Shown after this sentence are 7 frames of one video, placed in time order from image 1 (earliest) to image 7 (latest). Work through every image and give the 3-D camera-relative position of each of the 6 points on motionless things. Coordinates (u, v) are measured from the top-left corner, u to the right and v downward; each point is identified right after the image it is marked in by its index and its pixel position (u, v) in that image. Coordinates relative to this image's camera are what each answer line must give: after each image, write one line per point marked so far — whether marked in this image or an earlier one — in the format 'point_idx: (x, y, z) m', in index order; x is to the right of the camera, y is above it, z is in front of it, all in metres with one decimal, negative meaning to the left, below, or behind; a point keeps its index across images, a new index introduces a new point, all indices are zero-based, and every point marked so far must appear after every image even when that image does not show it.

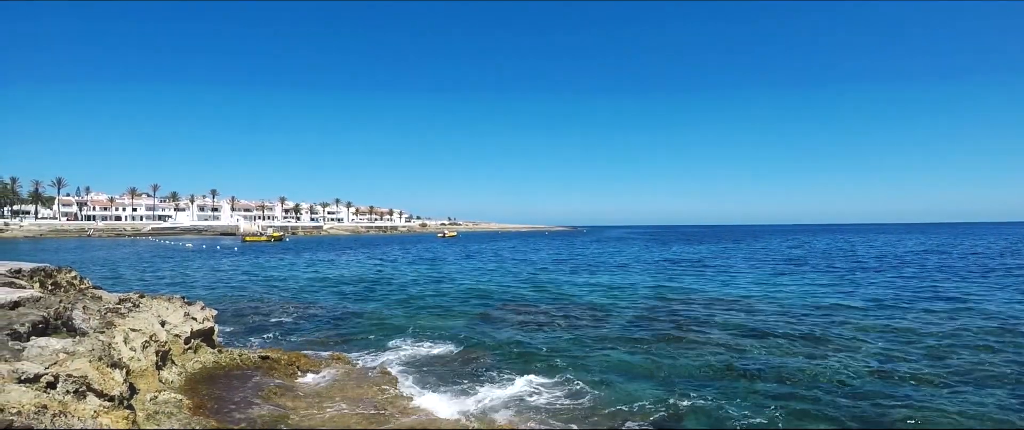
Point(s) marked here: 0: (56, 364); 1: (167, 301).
0: (-7.5, -2.5, +9.1) m
1: (-9.2, -2.3, +14.7) m
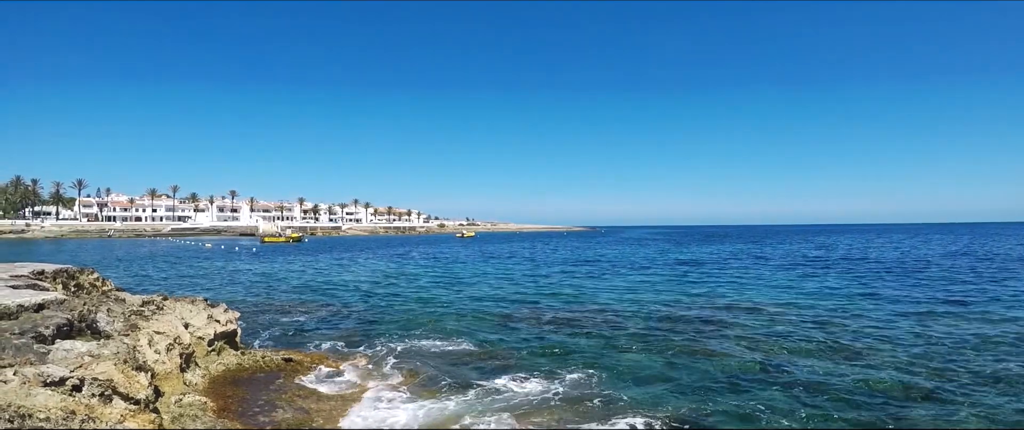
0: (-6.9, -2.5, +8.9) m
1: (-8.5, -2.3, +14.5) m
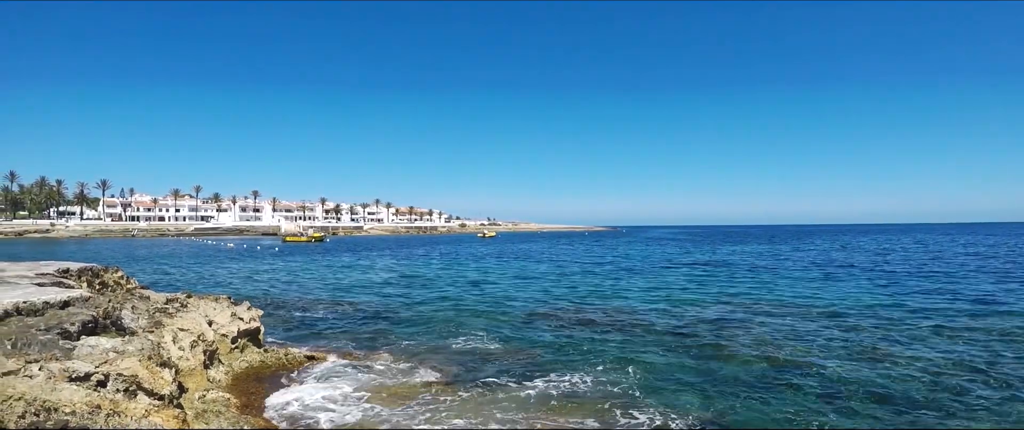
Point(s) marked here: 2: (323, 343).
0: (-6.5, -2.4, +8.9) m
1: (-7.9, -2.3, +14.5) m
2: (-5.6, -3.7, +16.0) m
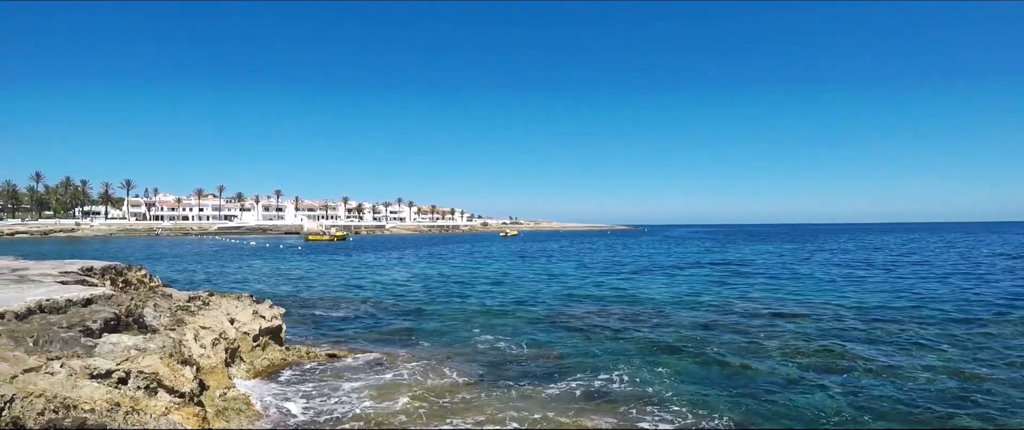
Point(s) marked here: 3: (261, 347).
0: (-6.2, -2.3, +8.8) m
1: (-7.3, -2.2, +14.5) m
2: (-5.0, -3.7, +16.0) m
3: (-5.9, -3.1, +13.0) m
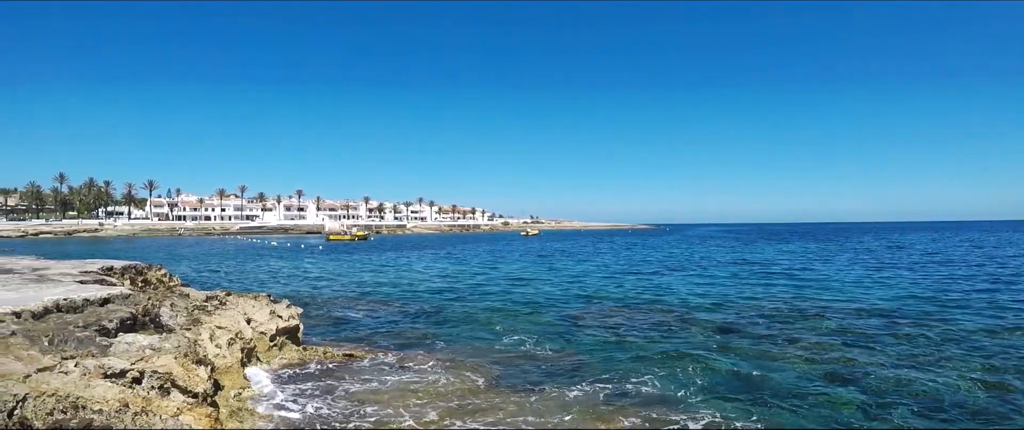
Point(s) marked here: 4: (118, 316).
0: (-6.0, -2.4, +8.9) m
1: (-6.8, -2.2, +14.6) m
2: (-4.4, -3.7, +15.9) m
3: (-5.5, -3.1, +13.0) m
4: (-6.9, -1.8, +9.6) m
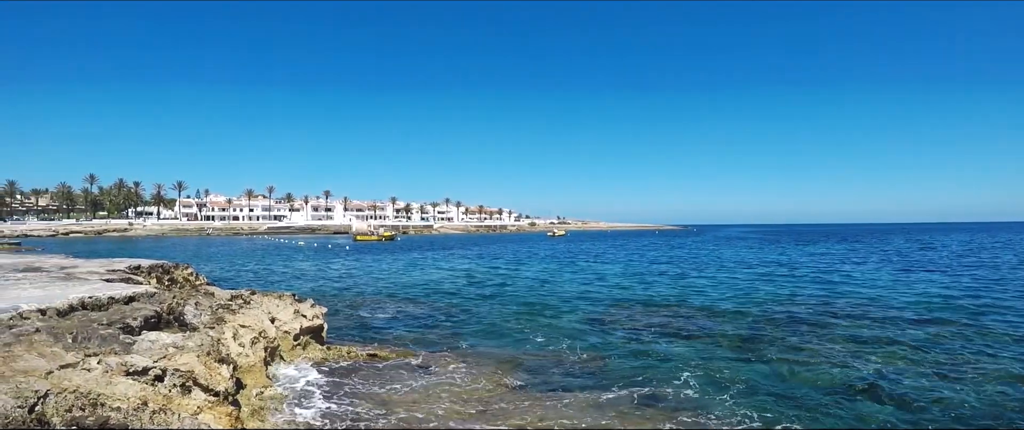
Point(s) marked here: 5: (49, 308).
0: (-5.6, -2.3, +8.9) m
1: (-6.2, -2.2, +14.7) m
2: (-3.7, -3.6, +15.9) m
3: (-5.0, -3.1, +13.0) m
4: (-6.5, -1.7, +9.6) m
5: (-7.4, -1.5, +8.8) m
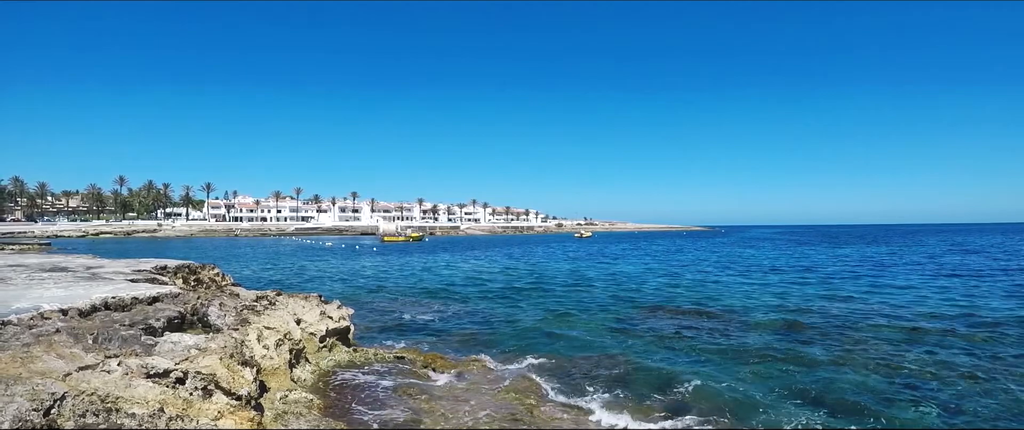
0: (-5.2, -2.3, +8.7) m
1: (-5.4, -2.2, +14.5) m
2: (-2.9, -3.6, +15.5) m
3: (-4.3, -3.1, +12.8) m
4: (-6.0, -1.7, +9.5) m
5: (-6.9, -1.5, +8.7) m
